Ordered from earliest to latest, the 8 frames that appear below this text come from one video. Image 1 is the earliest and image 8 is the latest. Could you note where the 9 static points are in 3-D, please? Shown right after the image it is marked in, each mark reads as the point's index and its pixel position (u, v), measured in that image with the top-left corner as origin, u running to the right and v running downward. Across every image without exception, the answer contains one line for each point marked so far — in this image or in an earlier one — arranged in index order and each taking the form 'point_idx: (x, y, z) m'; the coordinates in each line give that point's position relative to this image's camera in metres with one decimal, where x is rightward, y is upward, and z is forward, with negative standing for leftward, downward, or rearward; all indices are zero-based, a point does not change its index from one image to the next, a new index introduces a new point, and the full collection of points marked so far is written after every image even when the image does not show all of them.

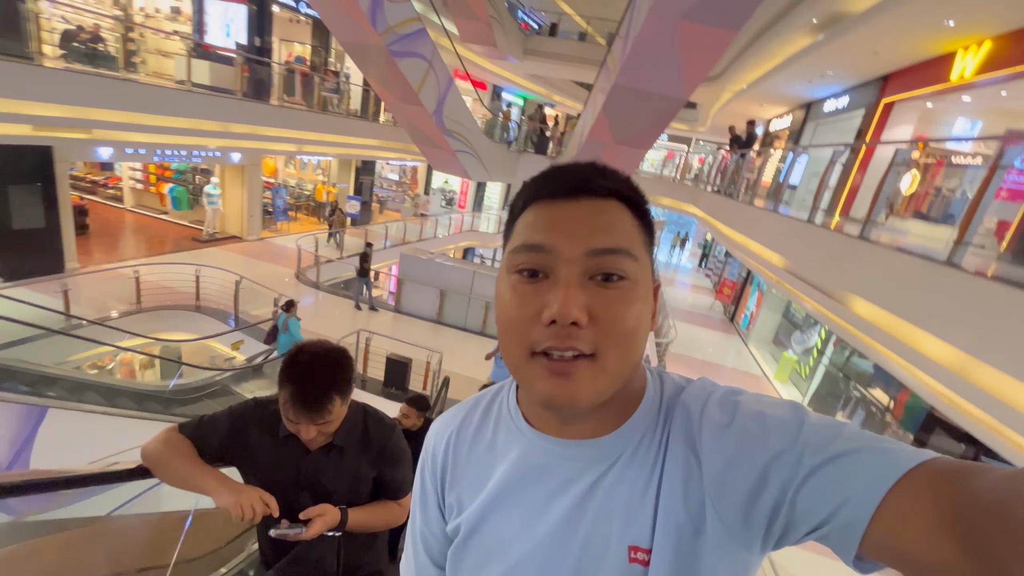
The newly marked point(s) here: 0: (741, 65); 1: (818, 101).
0: (+4.4, +4.3, +8.9) m
1: (+6.4, +3.9, +9.8) m
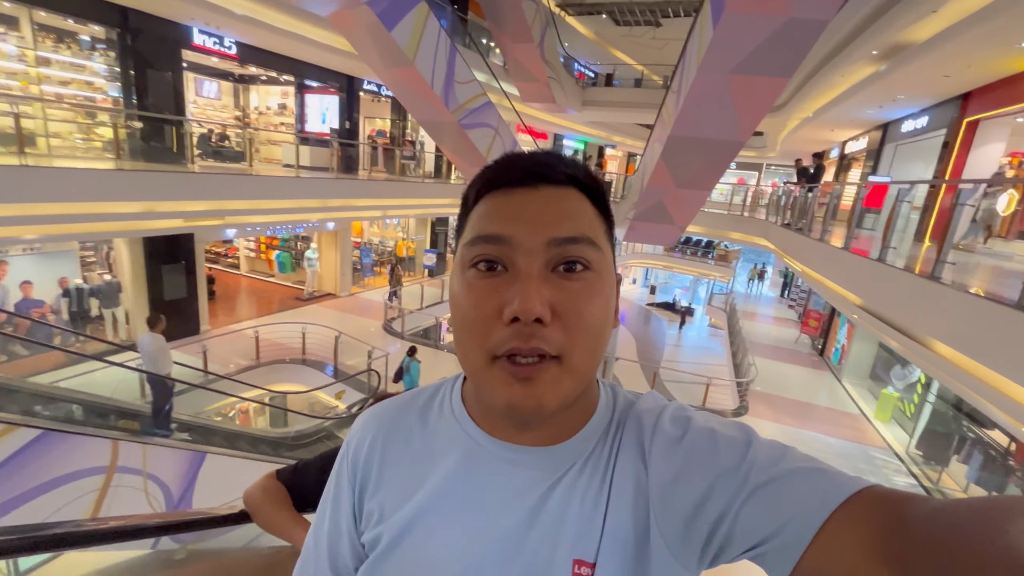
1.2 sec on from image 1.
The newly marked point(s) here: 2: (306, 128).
0: (+5.6, +3.7, +8.8) m
1: (+7.7, +3.3, +9.4) m
2: (-4.8, +3.7, +10.7) m
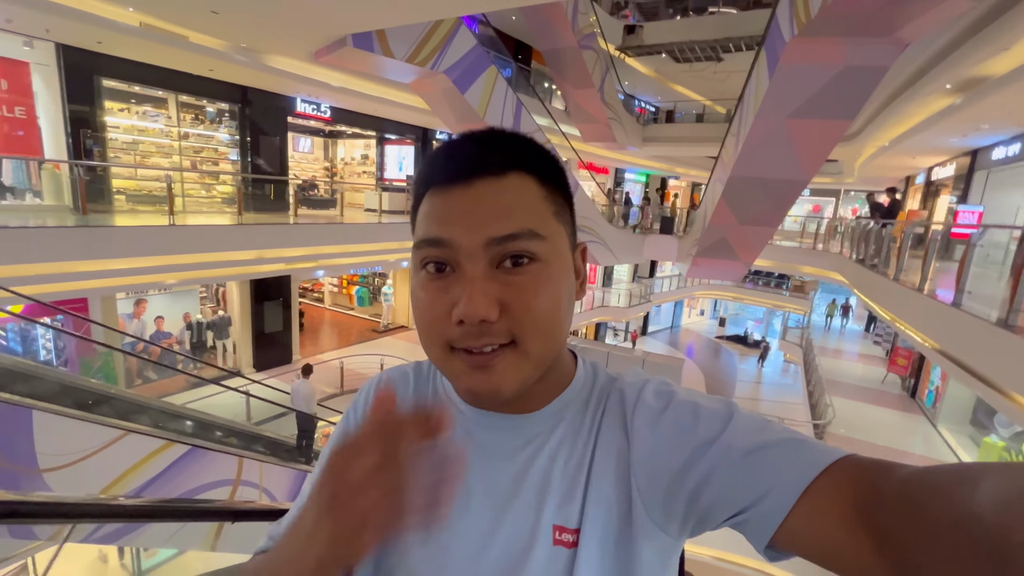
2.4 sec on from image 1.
0: (+6.8, +3.0, +8.6) m
1: (+9.0, +2.6, +8.8) m
2: (-3.2, +2.9, +11.8) m
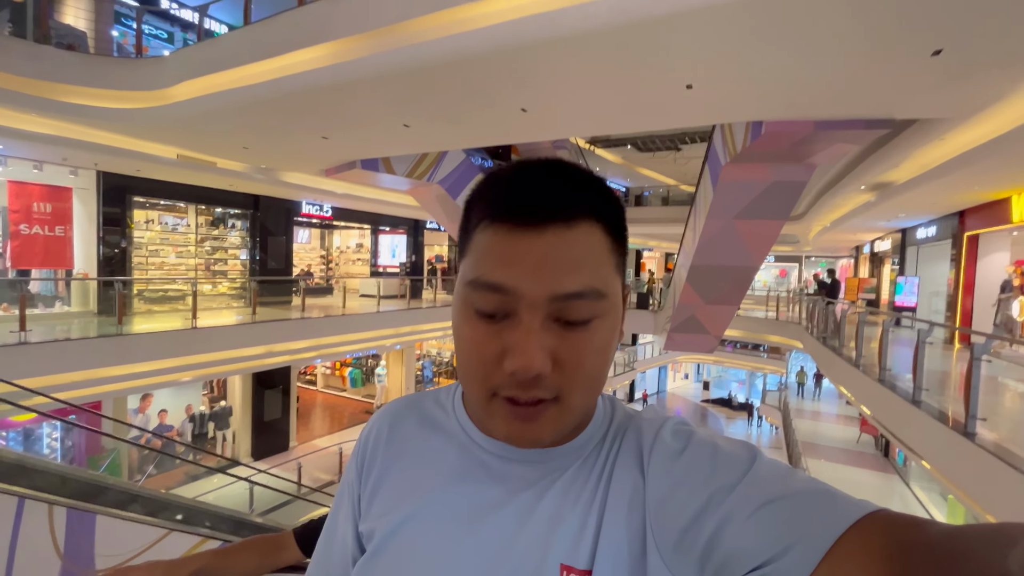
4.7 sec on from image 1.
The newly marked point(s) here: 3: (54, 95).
0: (+6.5, +1.6, +9.8) m
1: (+8.7, +1.3, +10.0) m
2: (-3.6, +0.7, +12.6) m
3: (-4.9, +2.1, +5.0) m
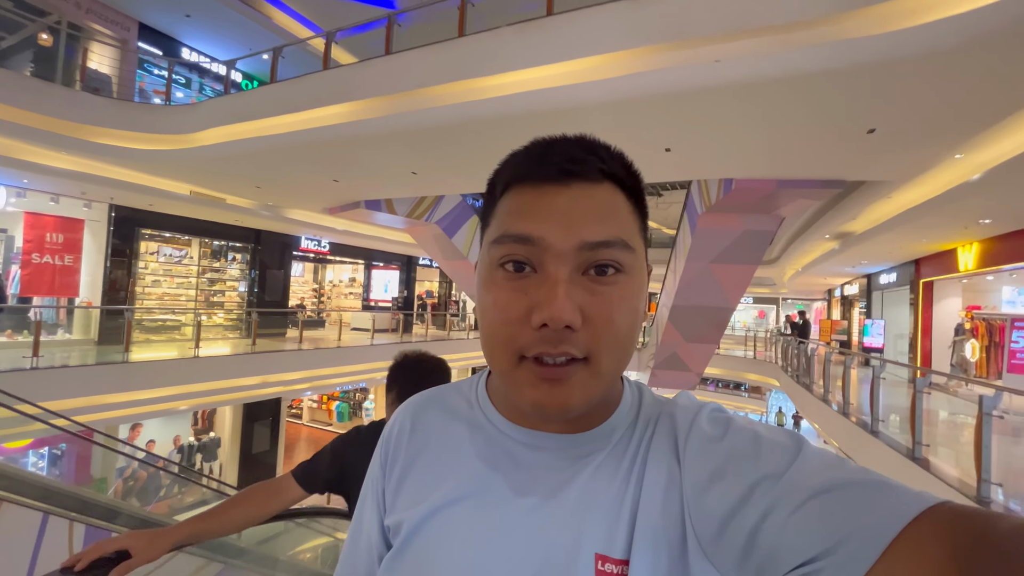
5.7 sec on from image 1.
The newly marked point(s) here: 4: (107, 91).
0: (+6.3, +0.7, +10.5) m
1: (+8.4, +0.3, +10.8) m
2: (-3.9, -0.2, +12.9) m
3: (-4.9, +1.8, +5.4) m
4: (-4.7, +2.3, +5.3) m
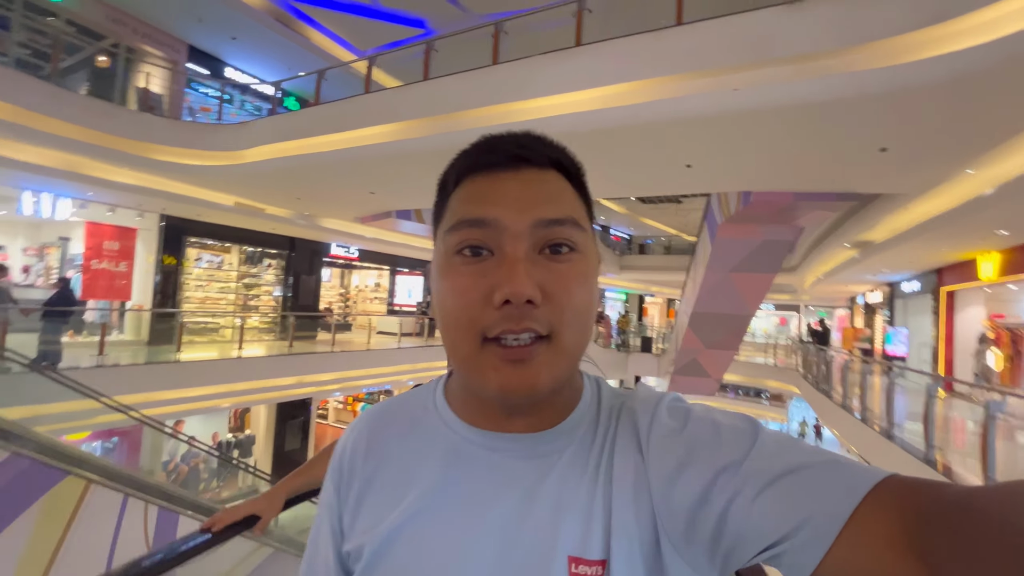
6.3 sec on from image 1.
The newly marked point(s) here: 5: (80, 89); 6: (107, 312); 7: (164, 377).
0: (+6.8, +0.5, +10.5) m
1: (+8.9, +0.1, +10.7) m
2: (-3.4, -0.4, +13.3) m
3: (-4.6, +1.7, +5.9) m
4: (-4.3, +2.2, +5.7) m
5: (-4.8, +2.2, +5.1) m
6: (-5.2, -0.3, +6.2) m
7: (-4.9, -1.3, +6.6) m
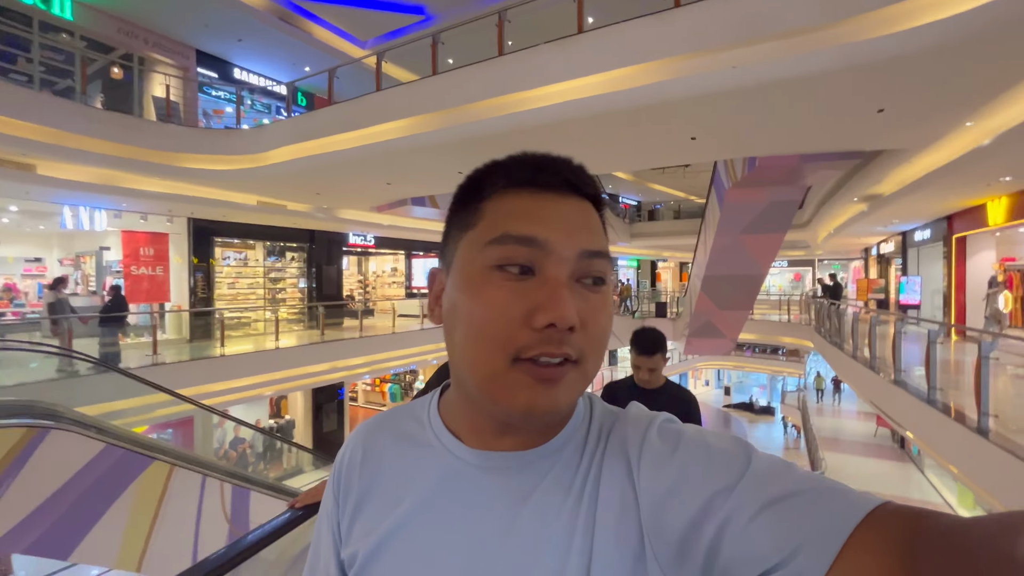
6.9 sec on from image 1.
0: (+7.0, +1.5, +10.6) m
1: (+9.3, +1.3, +10.7) m
2: (-2.9, +0.1, +13.7) m
3: (-4.5, +1.7, +6.2) m
4: (-4.3, +2.2, +6.0) m
5: (-4.7, +2.1, +5.4) m
6: (-5.0, -0.4, +6.6) m
7: (-4.6, -1.3, +7.0) m
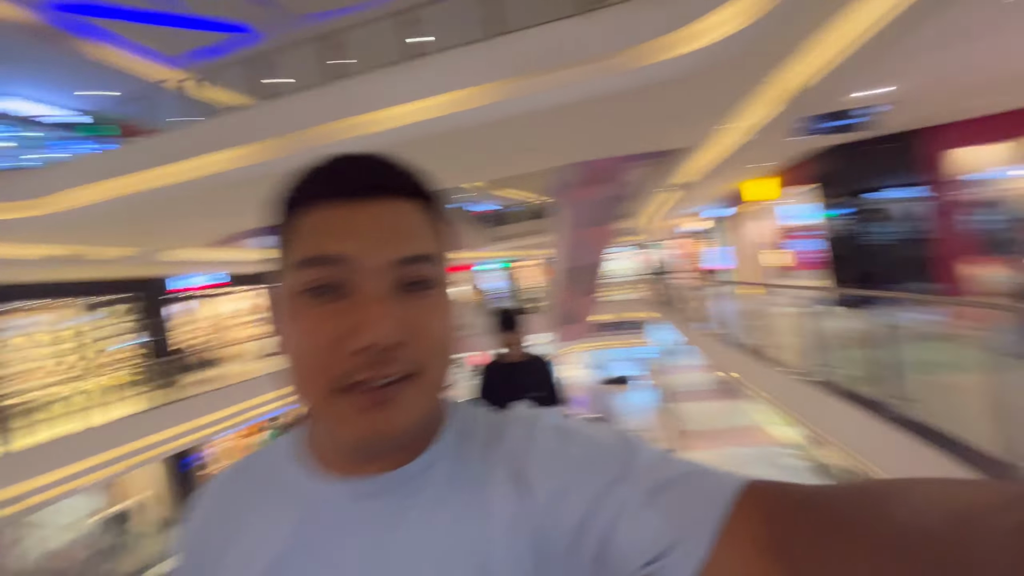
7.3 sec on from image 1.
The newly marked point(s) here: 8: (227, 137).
0: (+3.7, +2.1, +12.2) m
1: (+5.8, +2.2, +12.9) m
2: (-6.3, -0.8, +12.6) m
3: (-6.2, +0.8, +5.0) m
4: (-6.0, +1.3, +4.9) m
5: (-6.2, +1.2, +4.1) m
6: (-6.4, -1.4, +5.3) m
7: (-6.1, -2.2, +5.8) m
8: (-2.7, +1.4, +4.4) m
